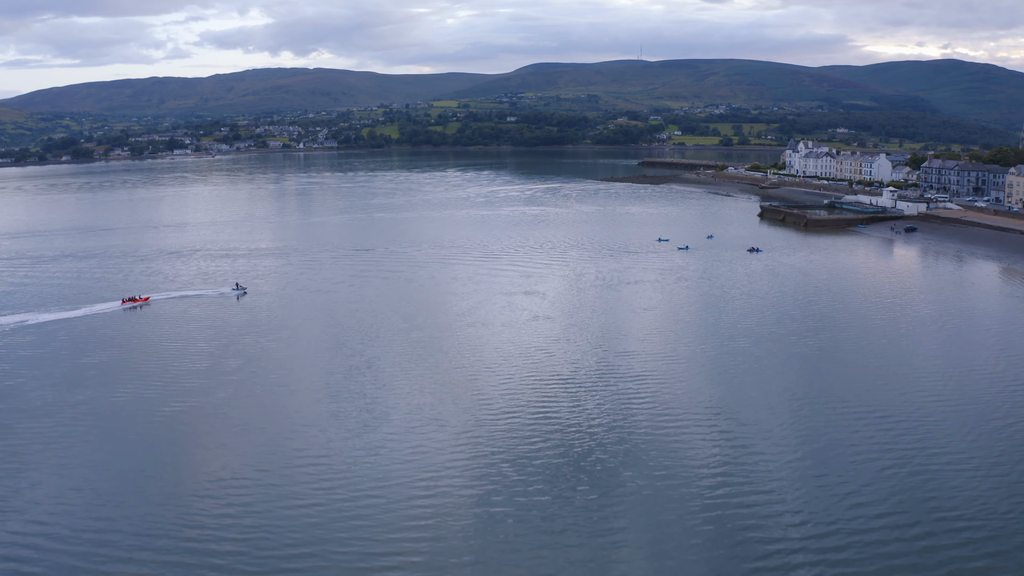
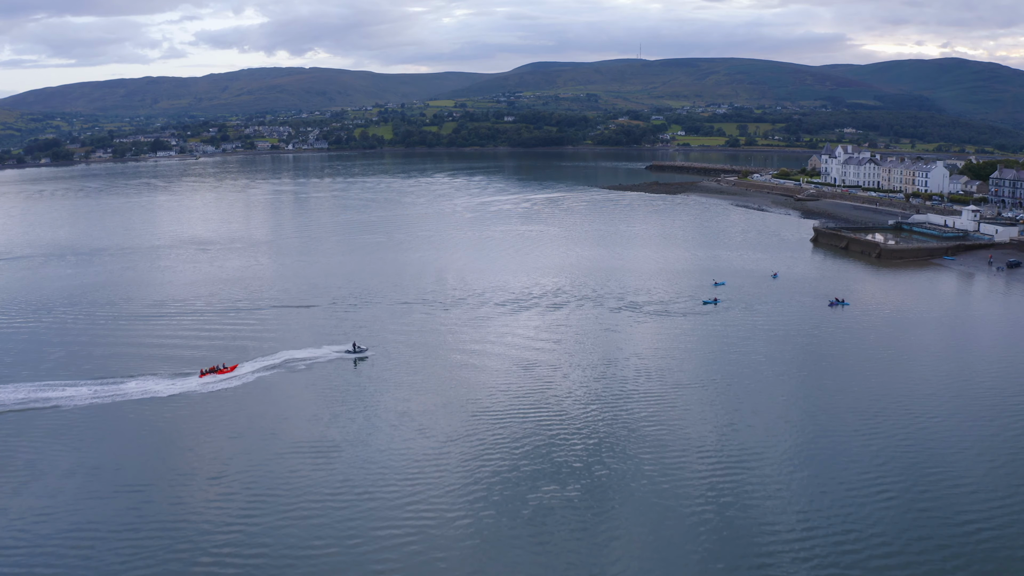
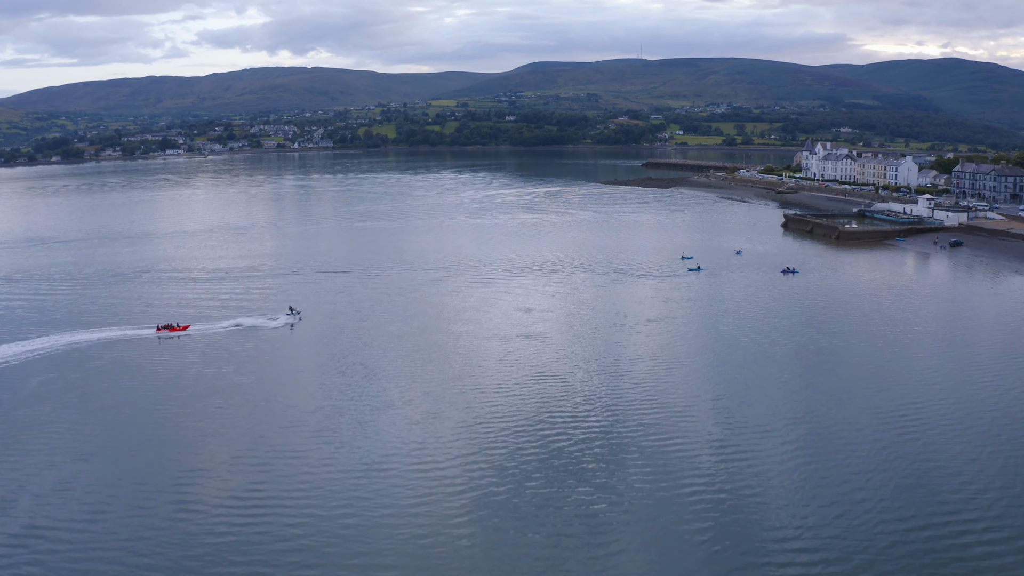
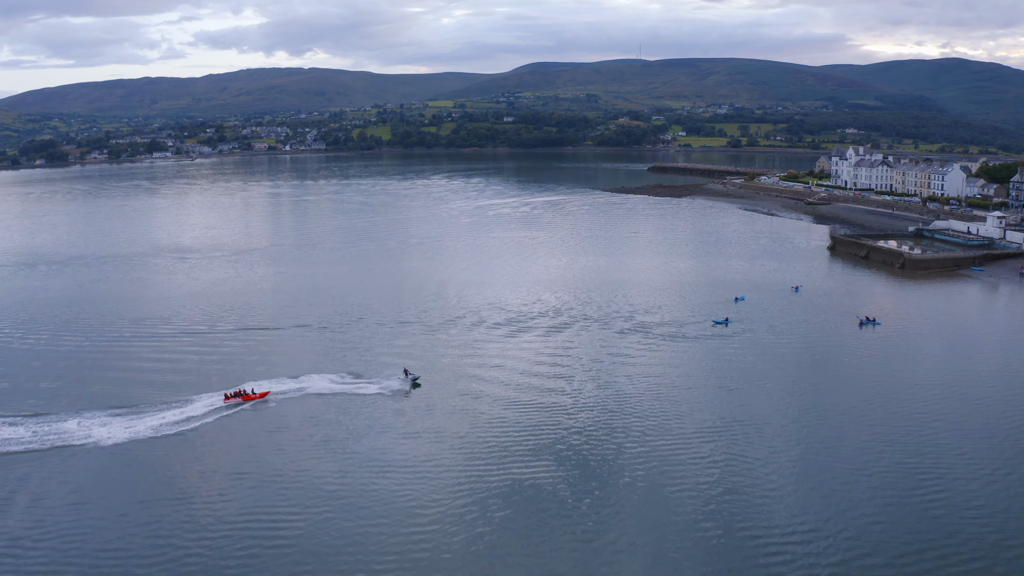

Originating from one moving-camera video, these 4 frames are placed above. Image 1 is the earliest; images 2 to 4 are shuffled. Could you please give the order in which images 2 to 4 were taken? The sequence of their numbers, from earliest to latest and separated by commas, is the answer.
3, 2, 4
